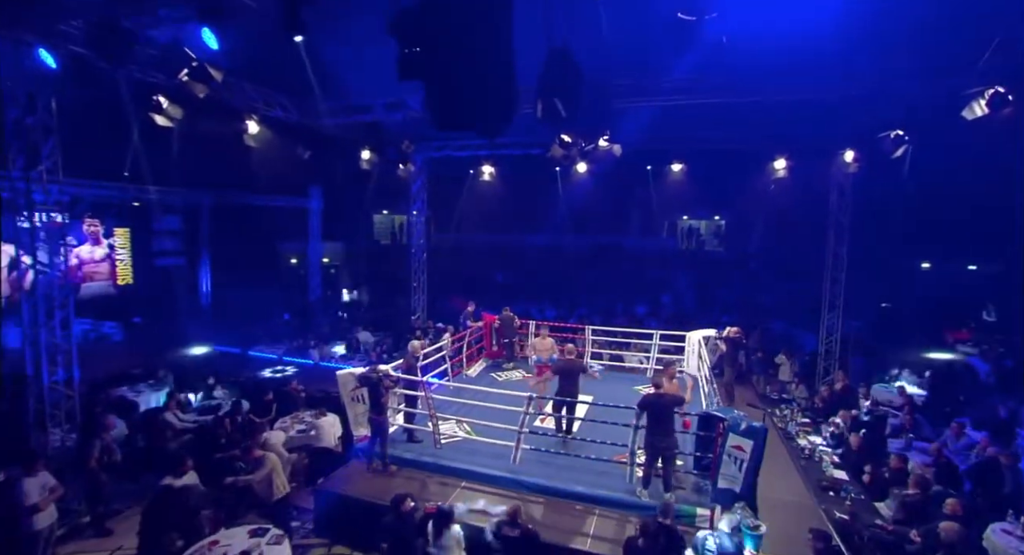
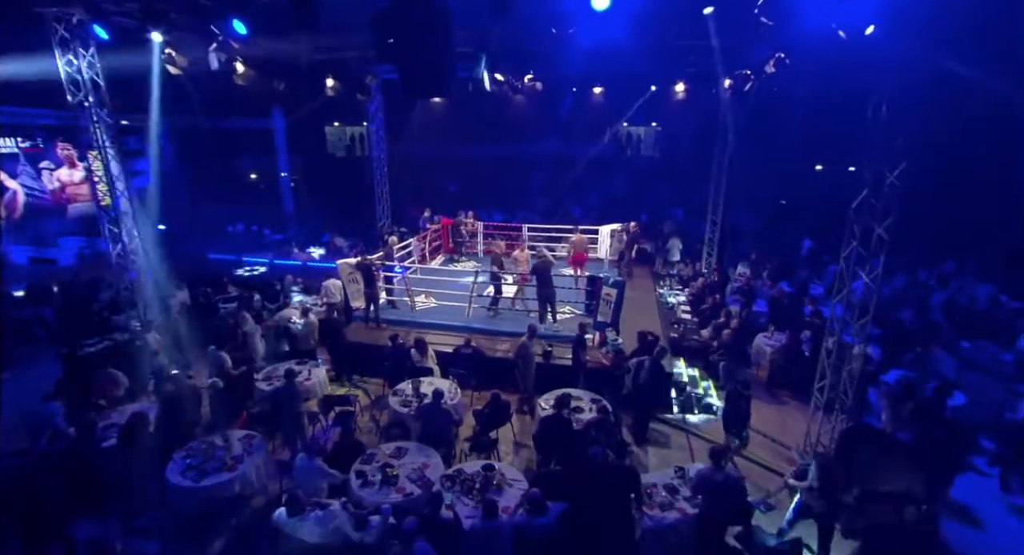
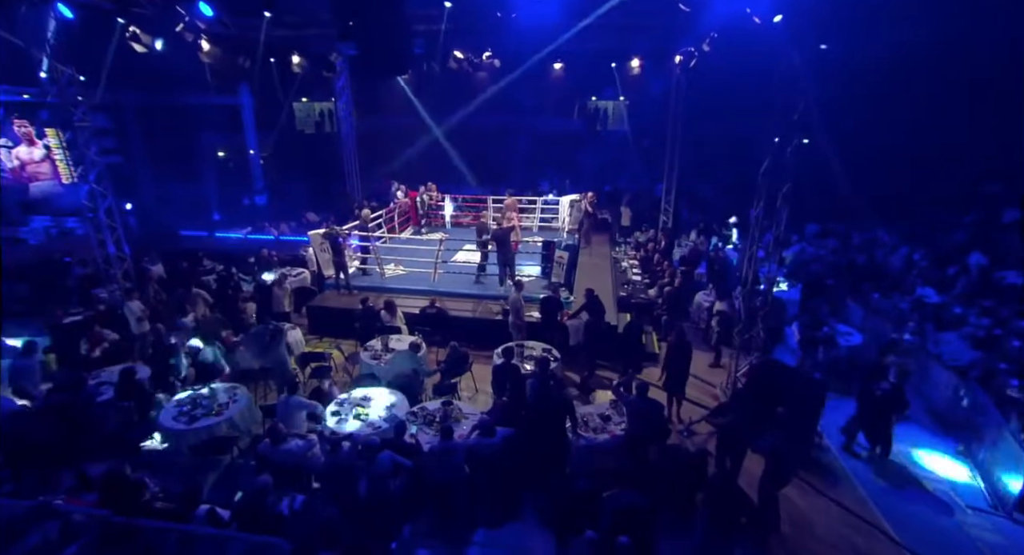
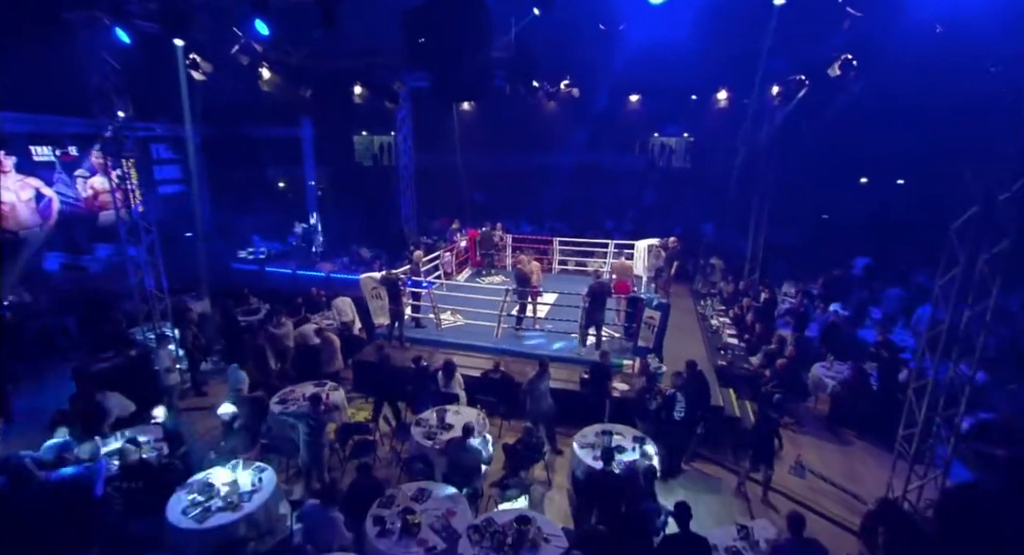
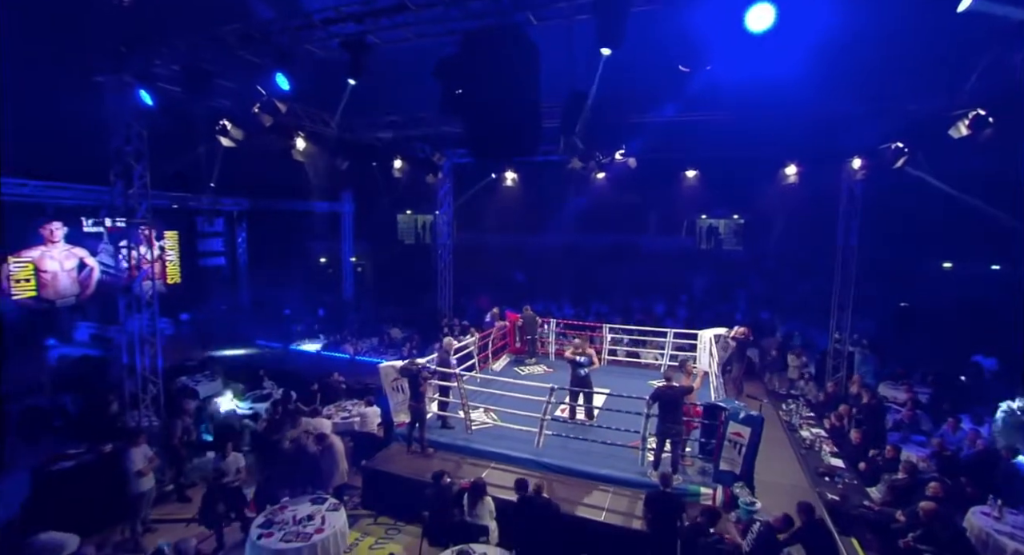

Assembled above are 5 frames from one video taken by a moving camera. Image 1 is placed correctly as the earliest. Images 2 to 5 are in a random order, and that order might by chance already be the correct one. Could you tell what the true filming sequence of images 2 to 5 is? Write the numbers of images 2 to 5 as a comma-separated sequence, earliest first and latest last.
5, 4, 2, 3
